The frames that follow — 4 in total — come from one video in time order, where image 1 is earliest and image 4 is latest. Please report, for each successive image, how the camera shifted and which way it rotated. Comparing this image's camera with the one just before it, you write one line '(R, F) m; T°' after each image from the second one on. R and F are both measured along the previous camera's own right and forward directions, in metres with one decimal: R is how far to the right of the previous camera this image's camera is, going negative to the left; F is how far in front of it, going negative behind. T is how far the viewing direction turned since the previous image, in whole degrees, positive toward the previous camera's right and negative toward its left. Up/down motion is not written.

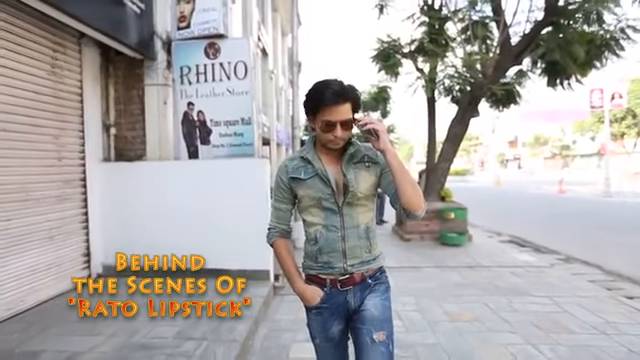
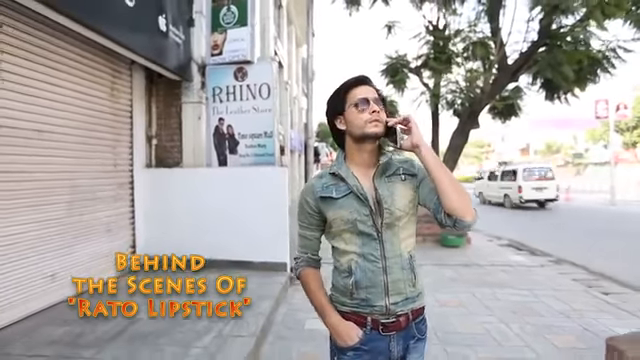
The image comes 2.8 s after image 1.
(0.0, -1.0) m; -1°
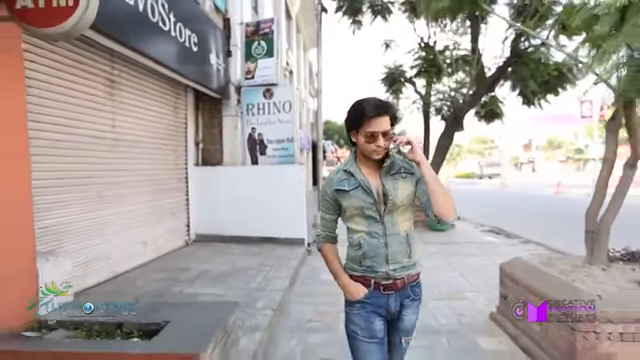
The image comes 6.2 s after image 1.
(-0.1, -2.1) m; -1°
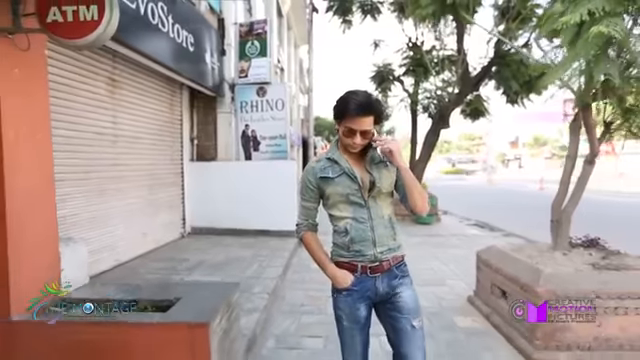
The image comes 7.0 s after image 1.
(0.0, -0.4) m; +1°
